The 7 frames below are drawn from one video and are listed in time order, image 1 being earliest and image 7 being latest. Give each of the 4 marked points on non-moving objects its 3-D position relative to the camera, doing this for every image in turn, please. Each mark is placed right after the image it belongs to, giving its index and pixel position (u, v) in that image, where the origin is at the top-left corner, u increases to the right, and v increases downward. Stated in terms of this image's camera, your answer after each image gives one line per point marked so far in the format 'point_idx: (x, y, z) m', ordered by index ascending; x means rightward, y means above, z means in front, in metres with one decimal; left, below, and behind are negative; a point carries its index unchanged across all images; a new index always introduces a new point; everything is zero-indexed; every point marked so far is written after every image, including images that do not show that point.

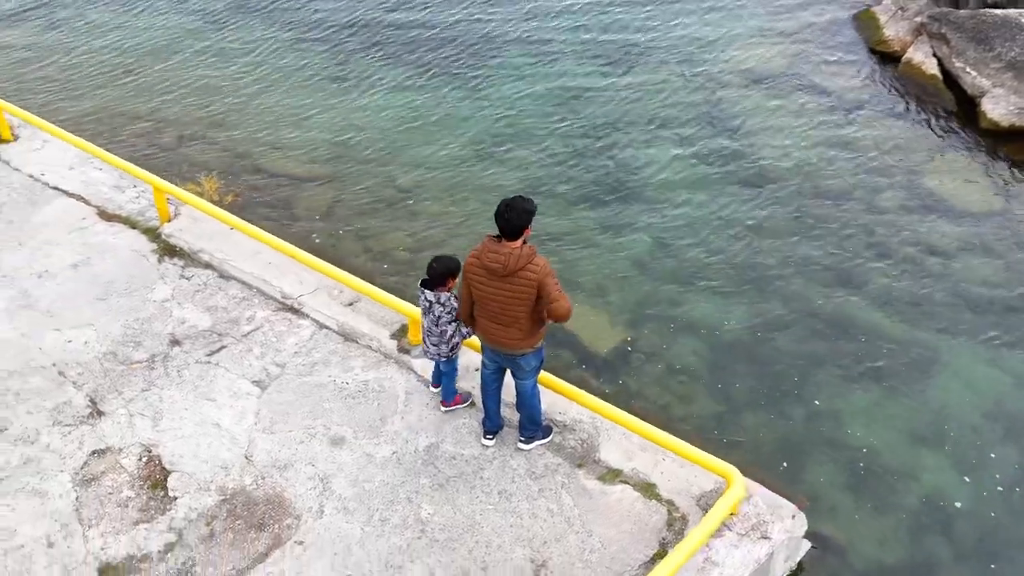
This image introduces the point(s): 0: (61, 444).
0: (-2.4, -0.8, +5.1) m
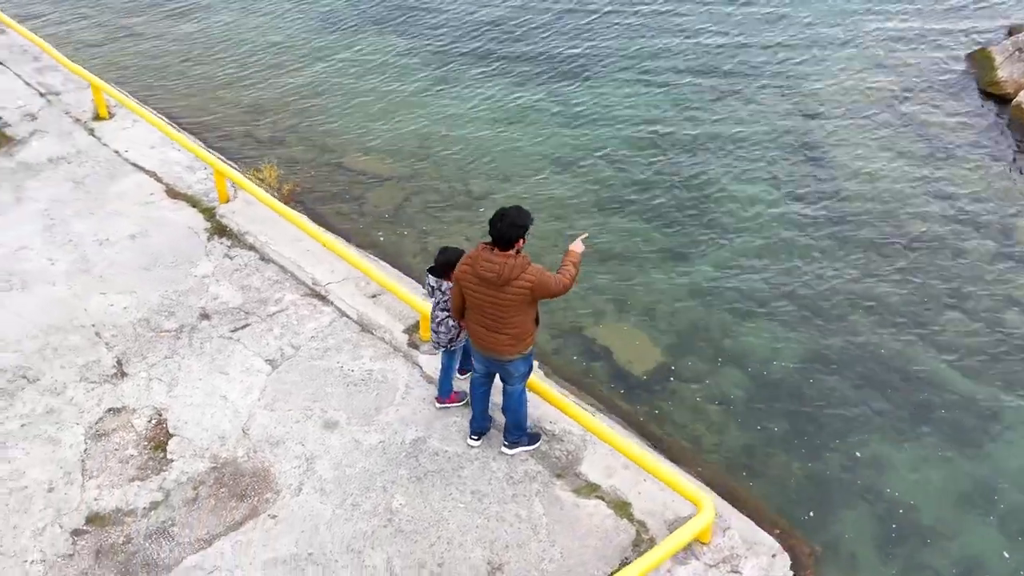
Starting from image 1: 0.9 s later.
0: (-2.4, -0.6, +5.5) m
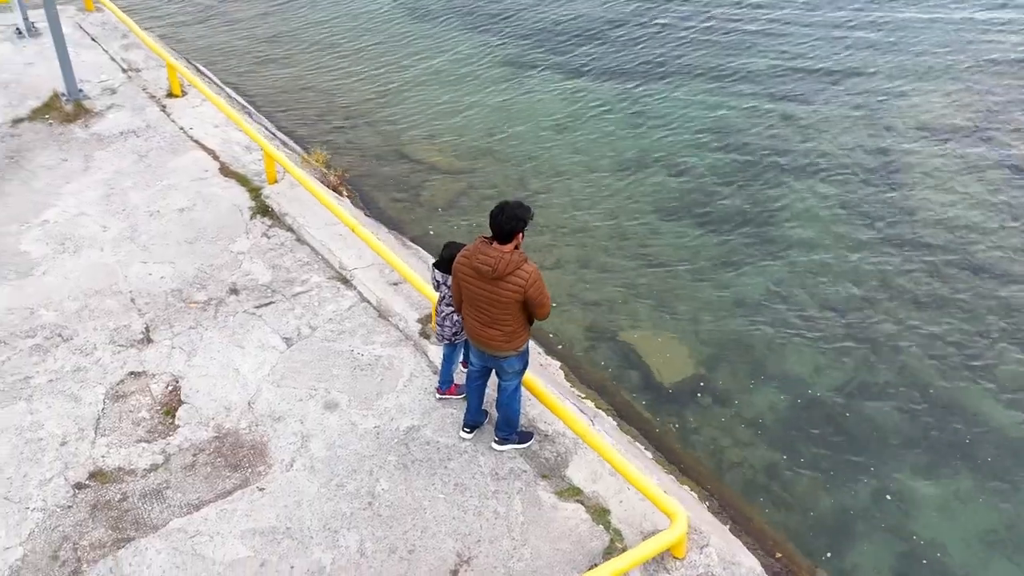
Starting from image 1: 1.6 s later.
0: (-2.4, -0.4, +5.7) m
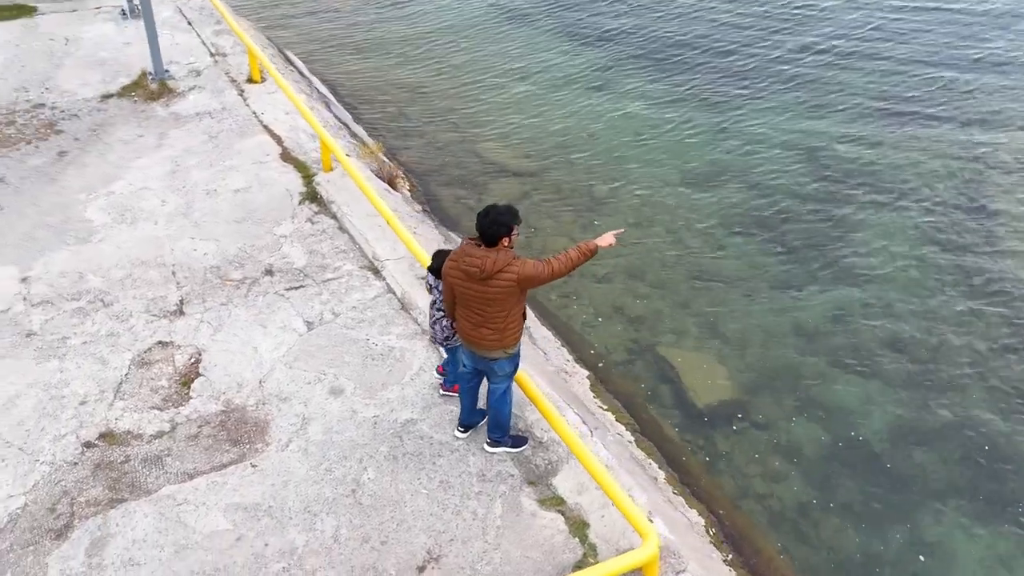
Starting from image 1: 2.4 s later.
0: (-2.3, -0.2, +5.9) m
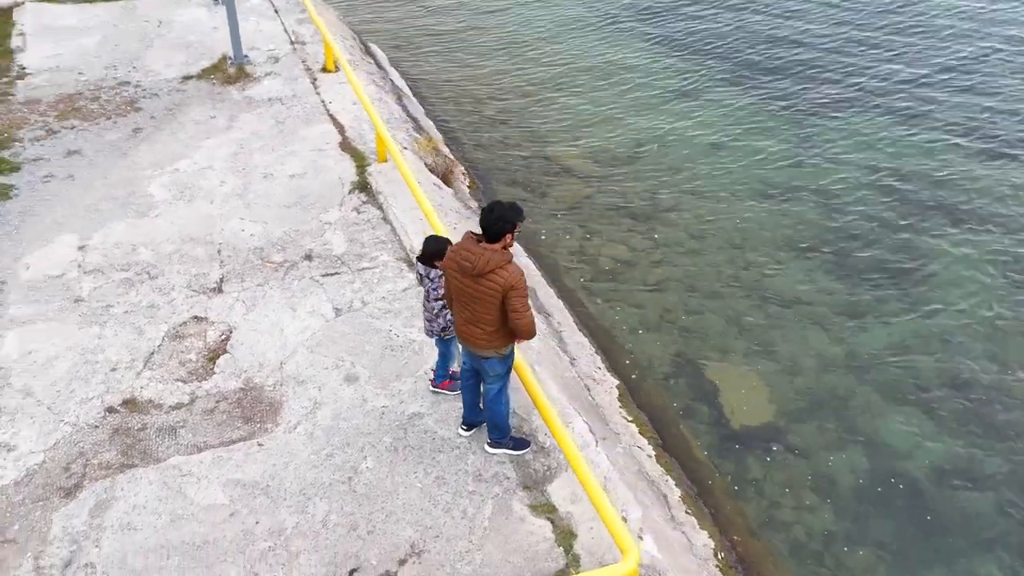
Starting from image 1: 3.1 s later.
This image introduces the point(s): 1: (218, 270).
0: (-2.1, -0.1, +6.1) m
1: (-2.0, +0.1, +6.4) m
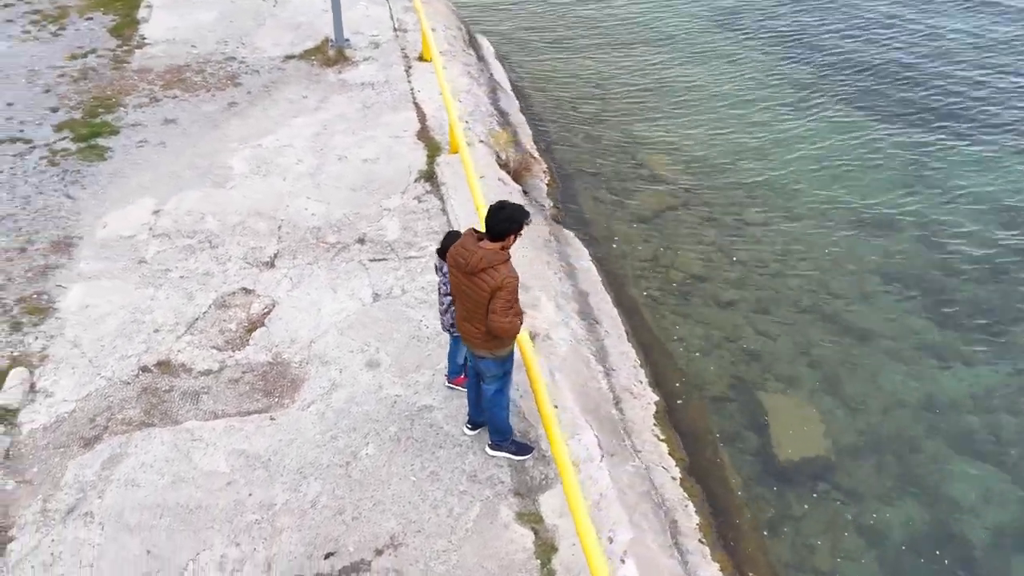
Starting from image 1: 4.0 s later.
0: (-1.8, +0.1, +6.3) m
1: (-1.6, +0.3, +6.5) m
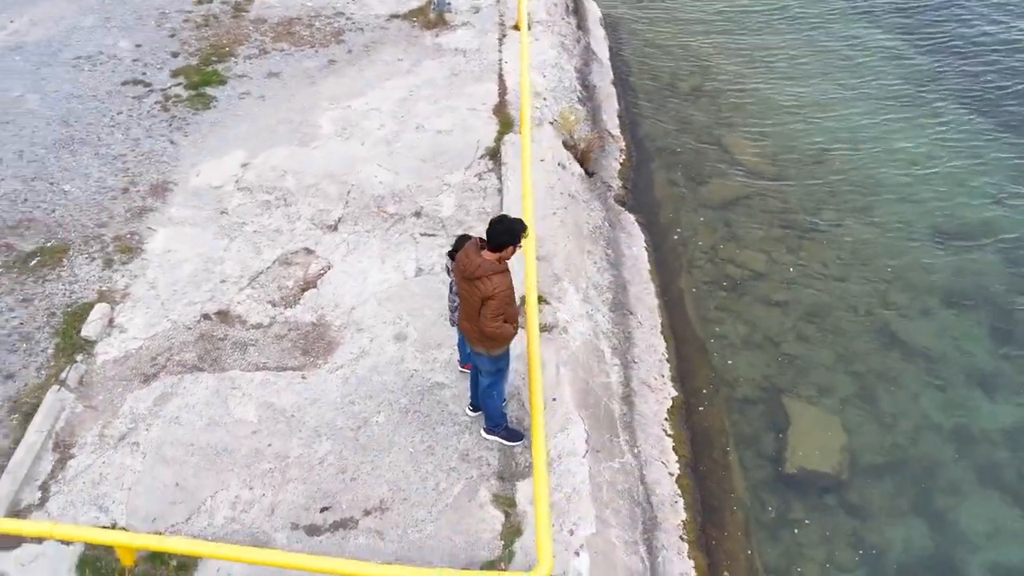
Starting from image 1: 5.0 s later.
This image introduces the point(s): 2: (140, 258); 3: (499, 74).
0: (-1.5, +0.4, +6.9) m
1: (-1.3, +0.6, +7.1) m
2: (-2.6, +0.2, +6.7) m
3: (-0.1, +2.0, +8.8) m
